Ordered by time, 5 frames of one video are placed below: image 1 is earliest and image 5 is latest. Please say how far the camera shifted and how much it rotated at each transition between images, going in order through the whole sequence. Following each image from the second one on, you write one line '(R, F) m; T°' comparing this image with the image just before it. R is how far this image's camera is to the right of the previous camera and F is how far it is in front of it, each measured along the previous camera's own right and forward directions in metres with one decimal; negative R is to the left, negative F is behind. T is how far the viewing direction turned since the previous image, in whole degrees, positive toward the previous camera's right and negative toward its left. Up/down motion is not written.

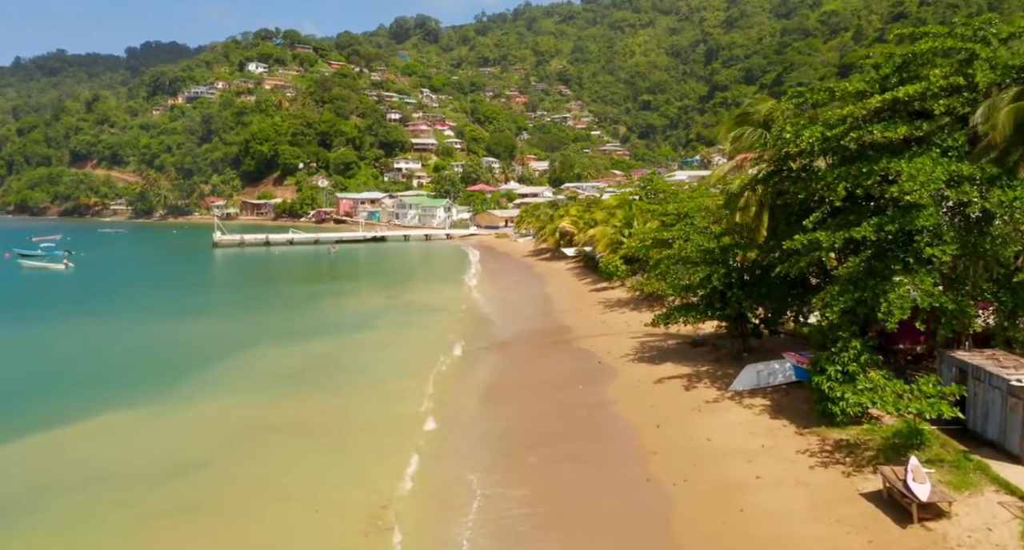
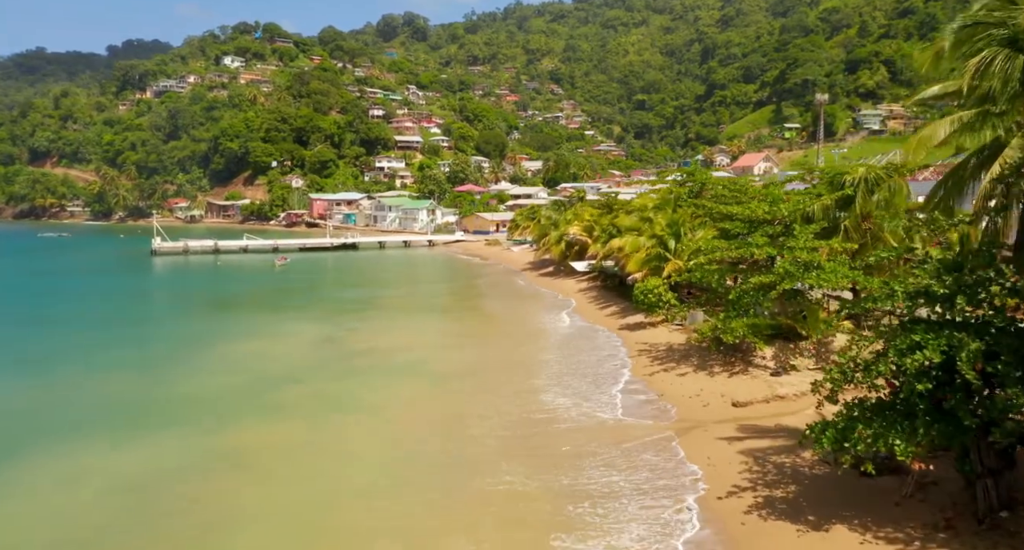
(-0.3, +10.1) m; +1°
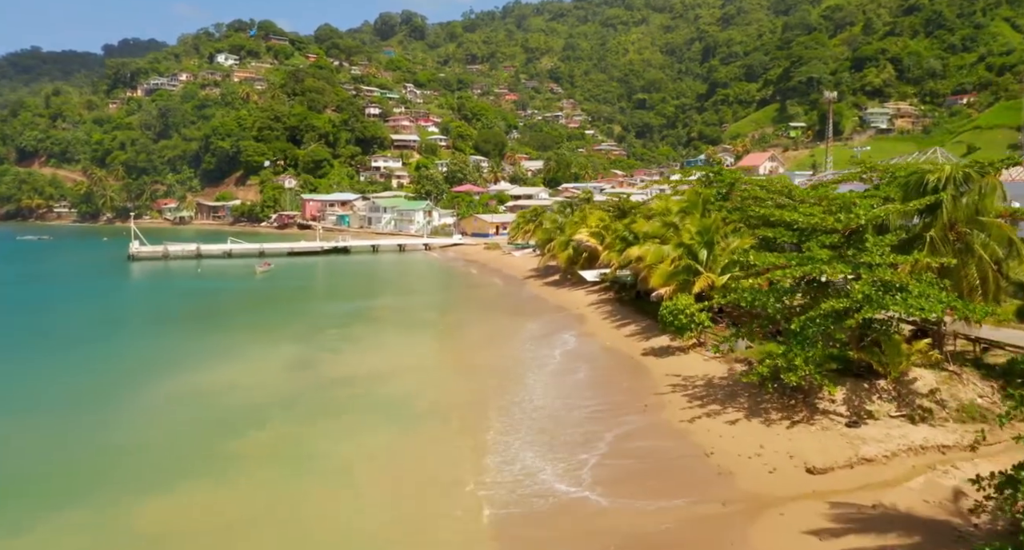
(-0.2, +3.5) m; 0°
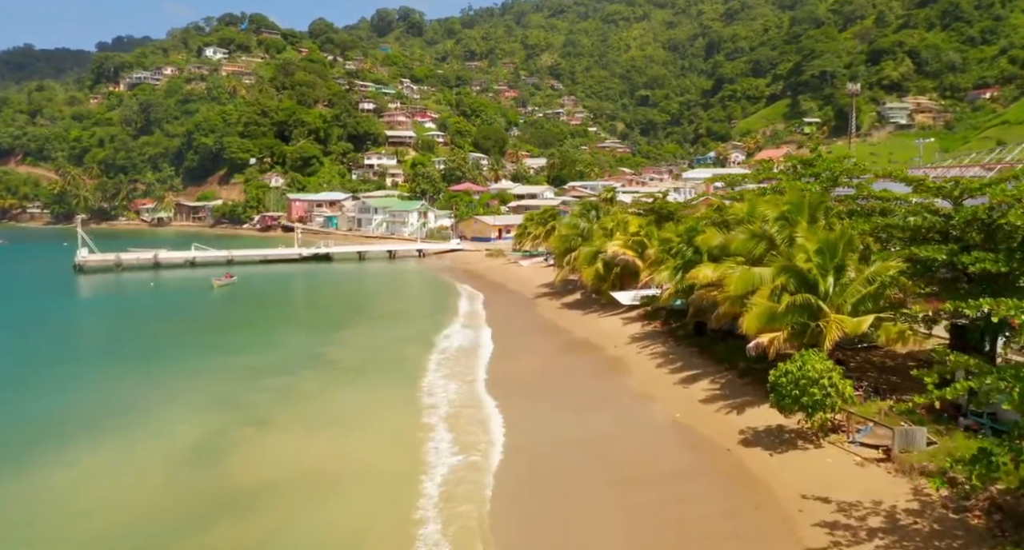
(-0.6, +7.2) m; 0°
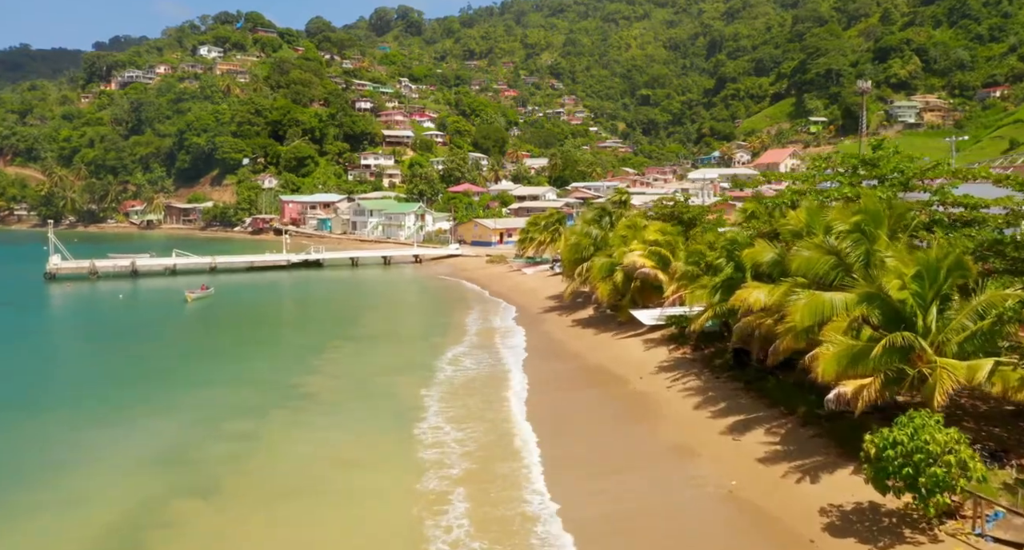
(-0.2, +3.1) m; 0°
